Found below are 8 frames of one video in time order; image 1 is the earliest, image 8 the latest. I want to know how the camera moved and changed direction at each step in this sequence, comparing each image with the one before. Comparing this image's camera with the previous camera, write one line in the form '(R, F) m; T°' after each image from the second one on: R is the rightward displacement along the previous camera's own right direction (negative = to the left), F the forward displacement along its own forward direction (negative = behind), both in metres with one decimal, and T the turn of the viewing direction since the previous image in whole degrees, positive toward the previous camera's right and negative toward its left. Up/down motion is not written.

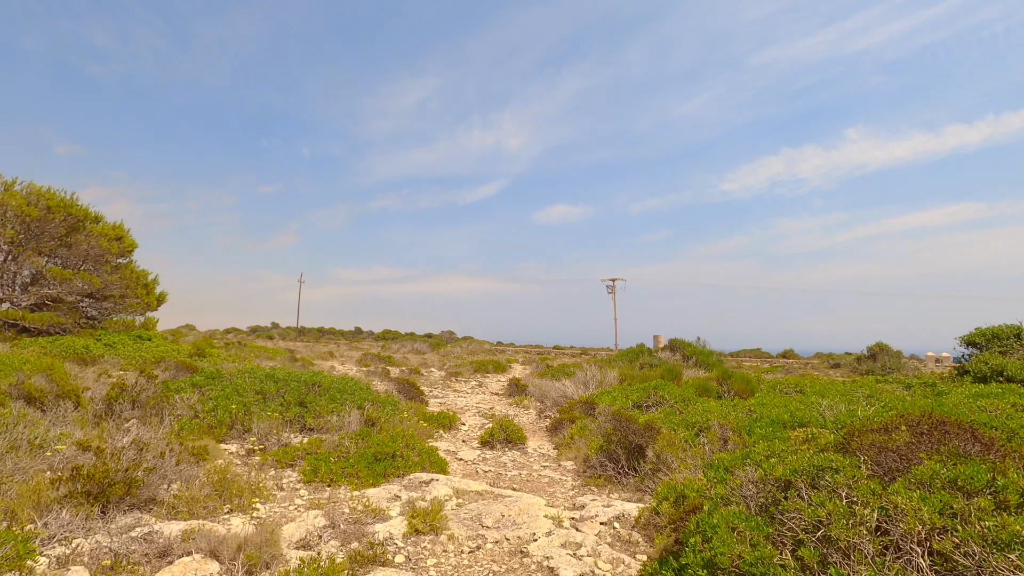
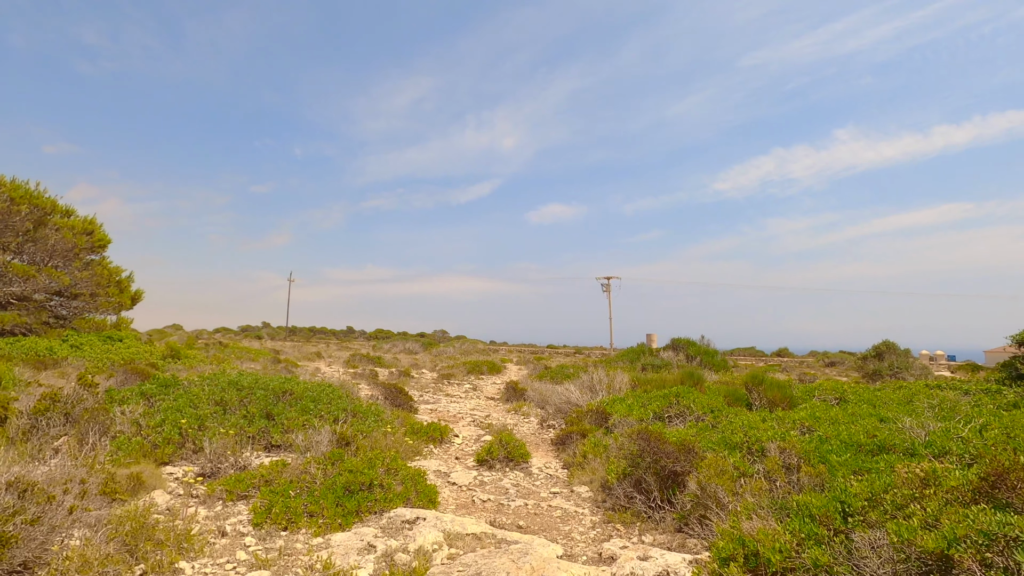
(-0.1, +1.4) m; +1°
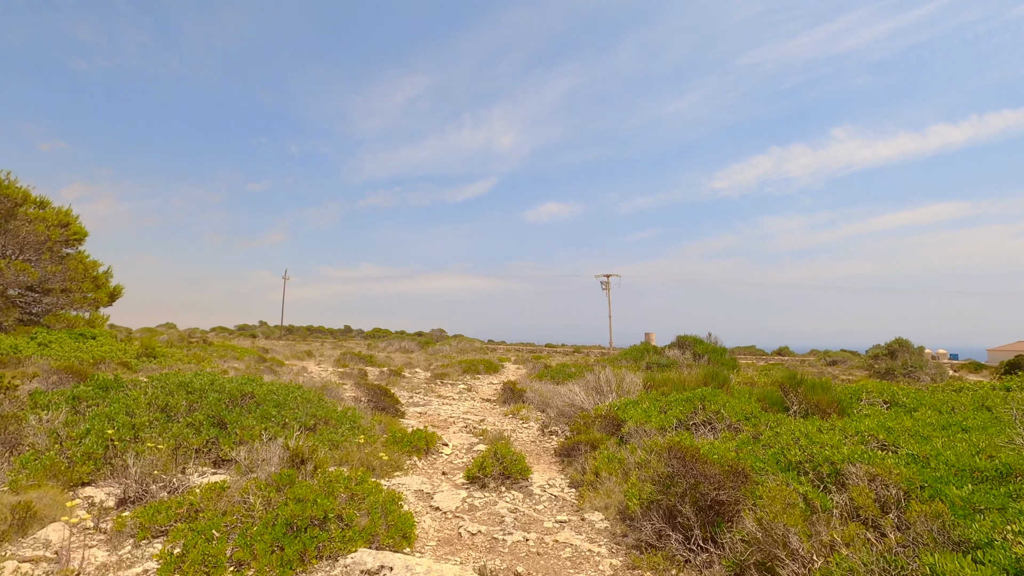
(0.0, +1.3) m; 0°
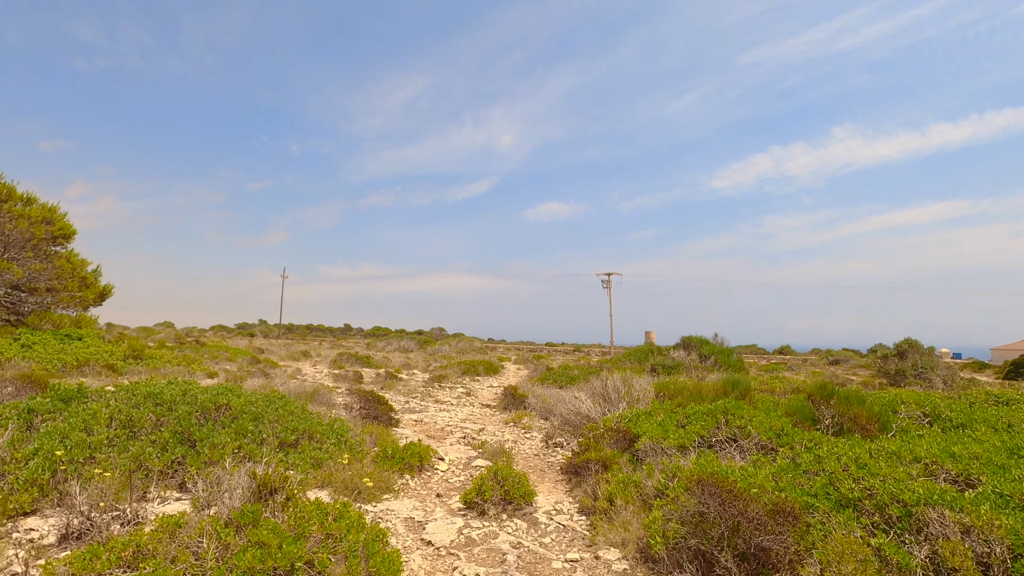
(0.0, +0.8) m; 0°
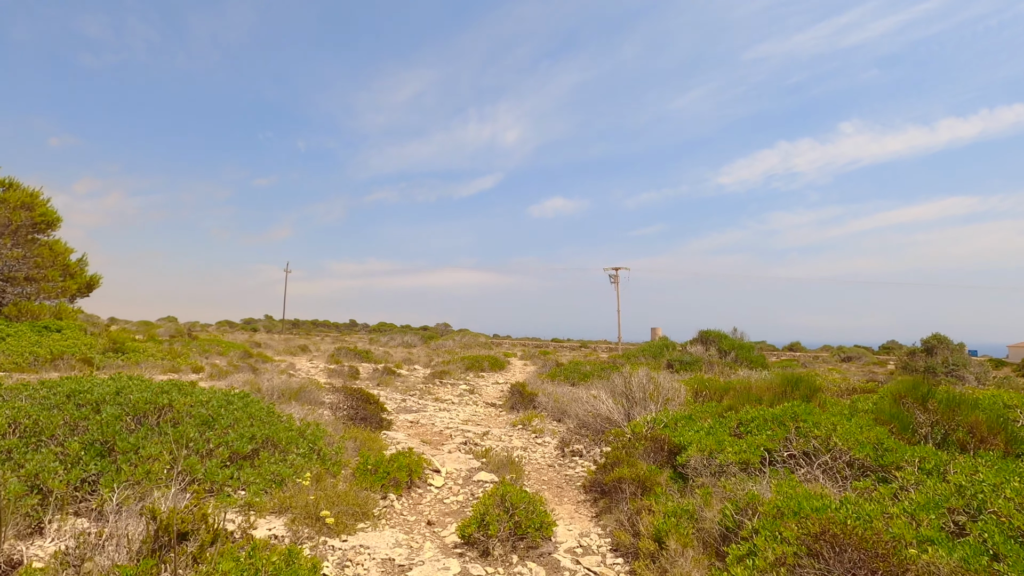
(-0.1, +1.5) m; -1°
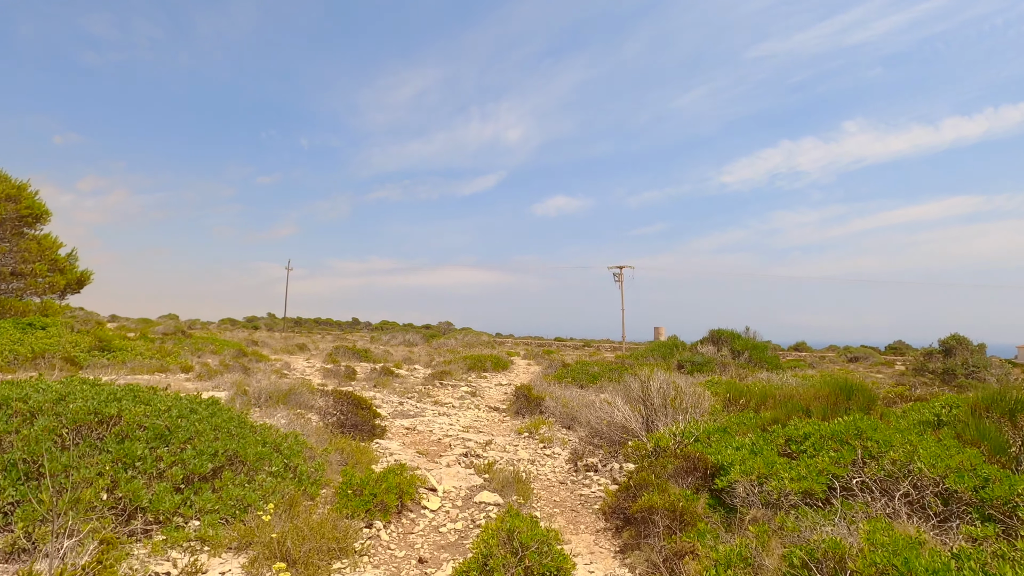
(-0.1, +0.9) m; 0°
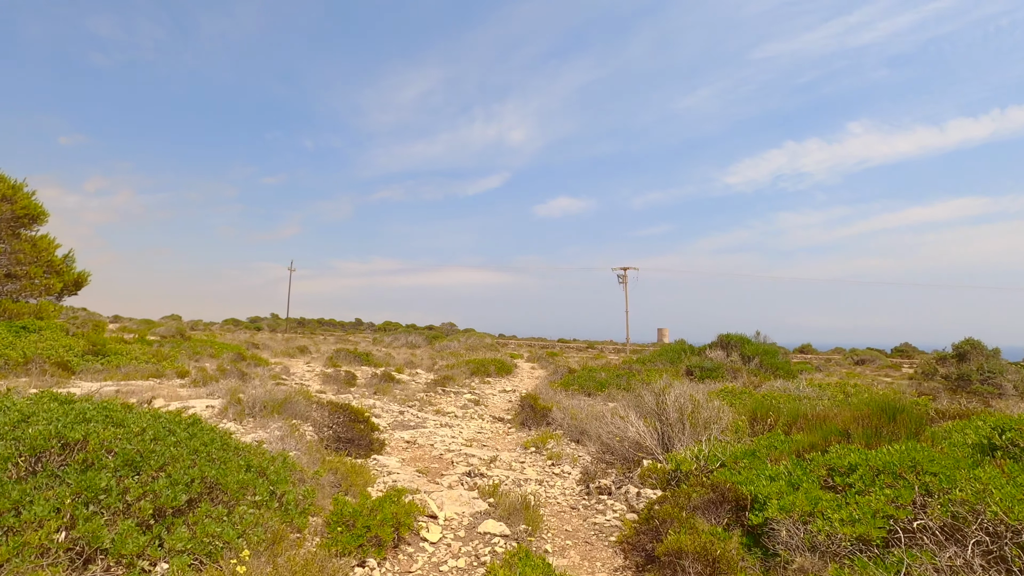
(-0.1, +0.5) m; 0°
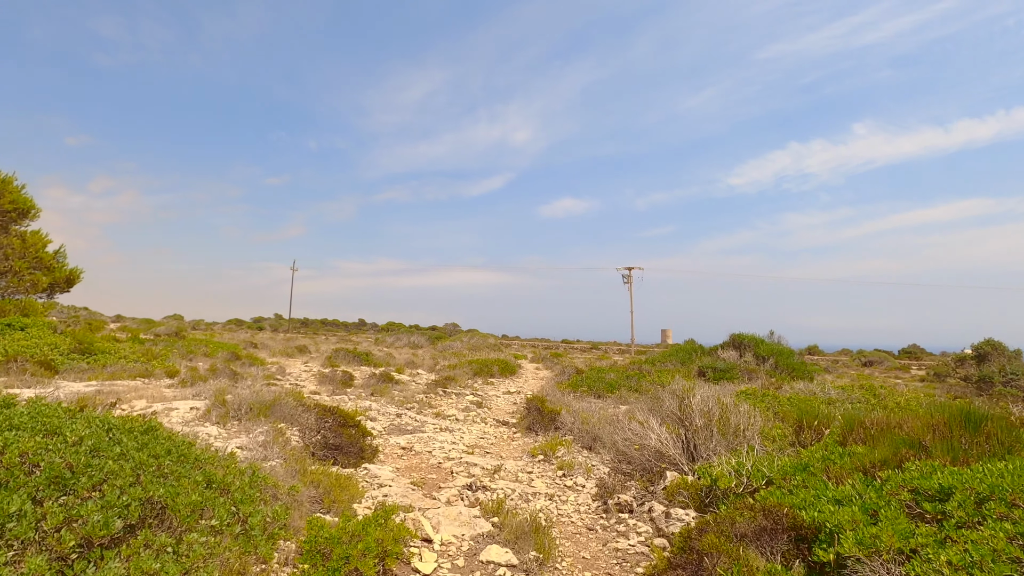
(0.0, +0.8) m; 0°
